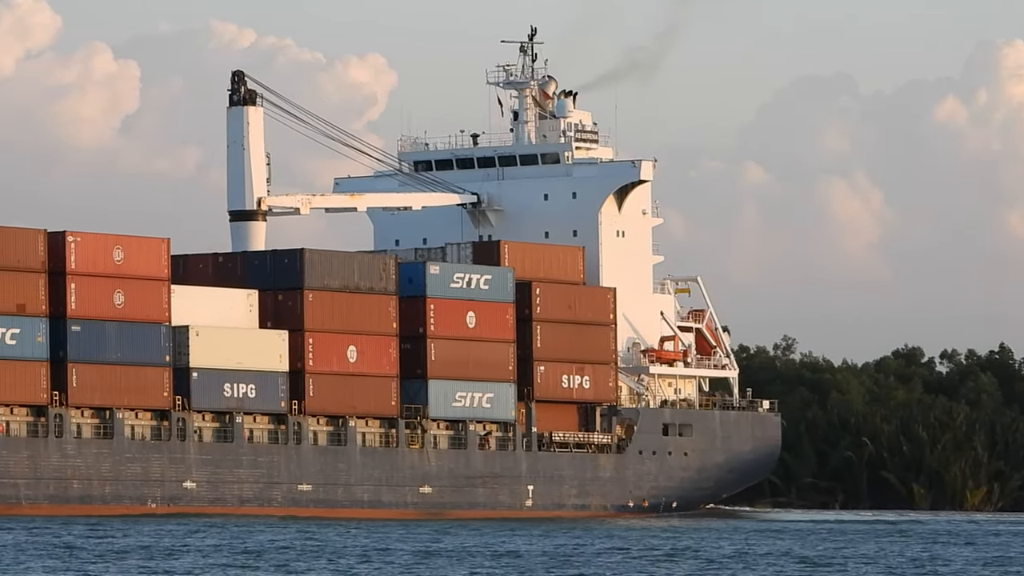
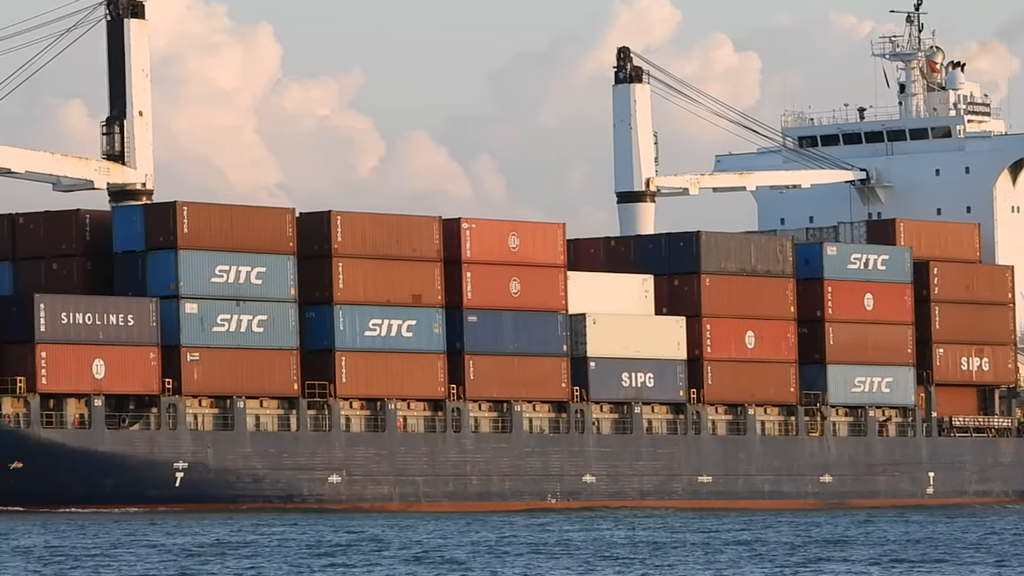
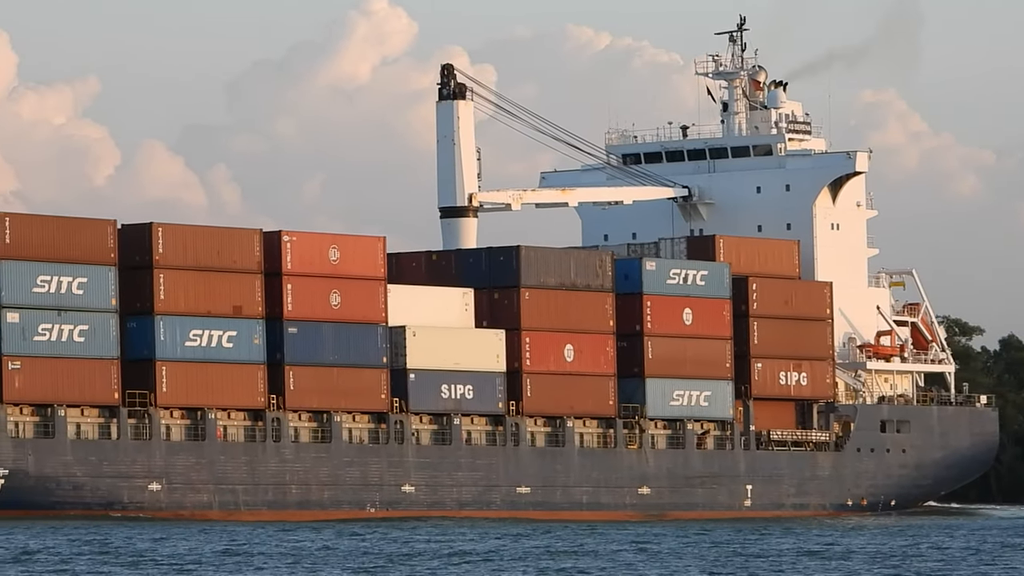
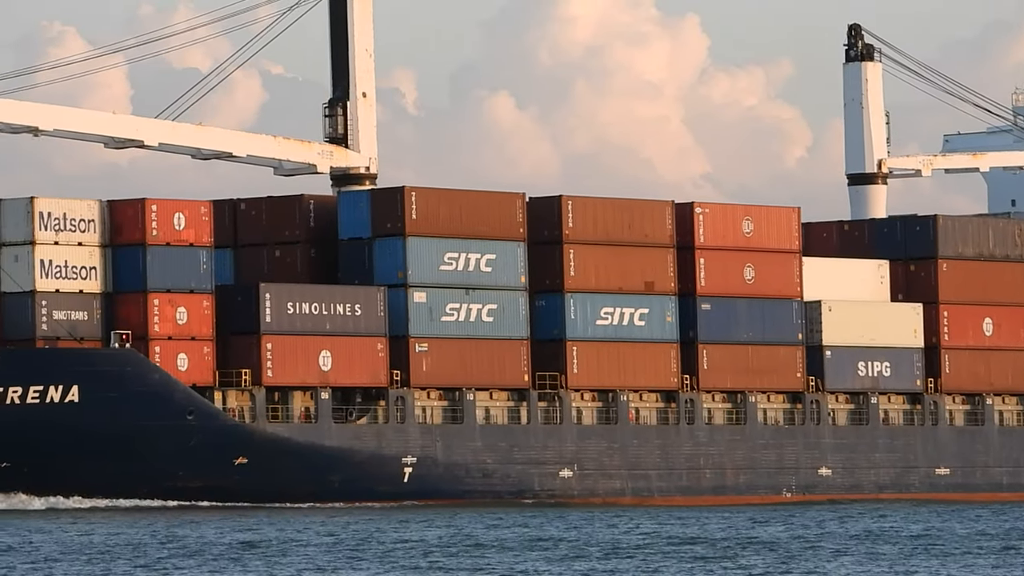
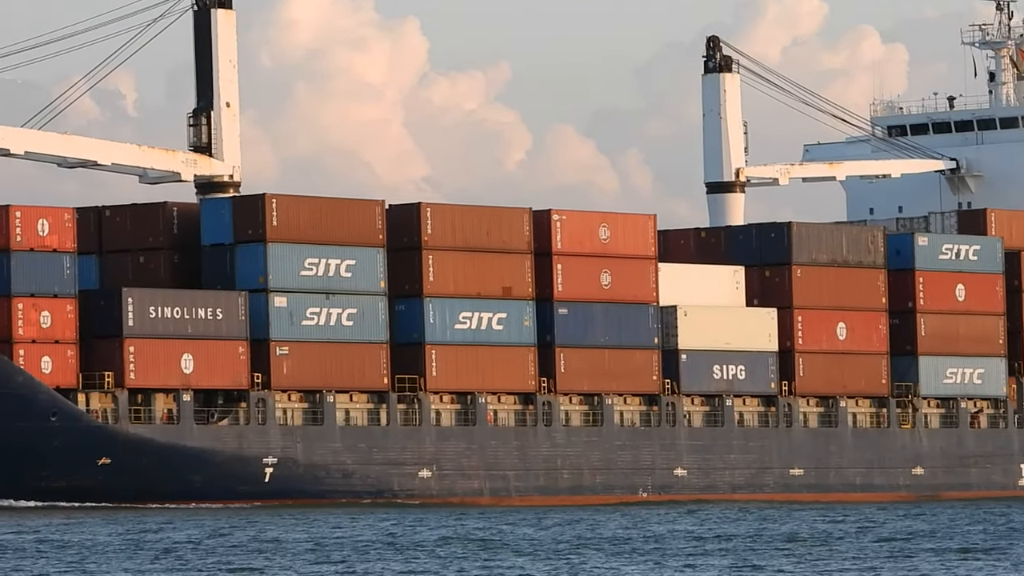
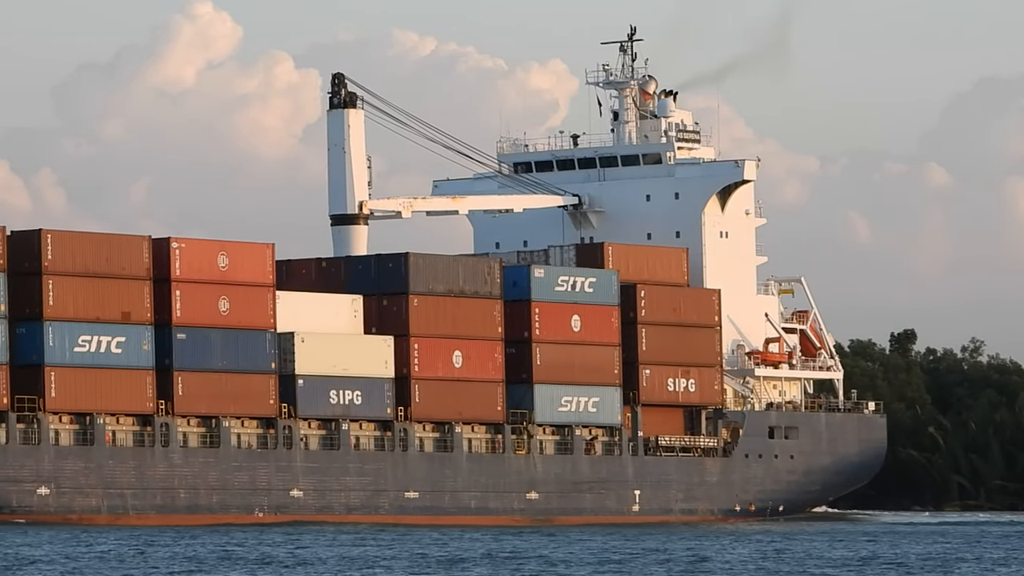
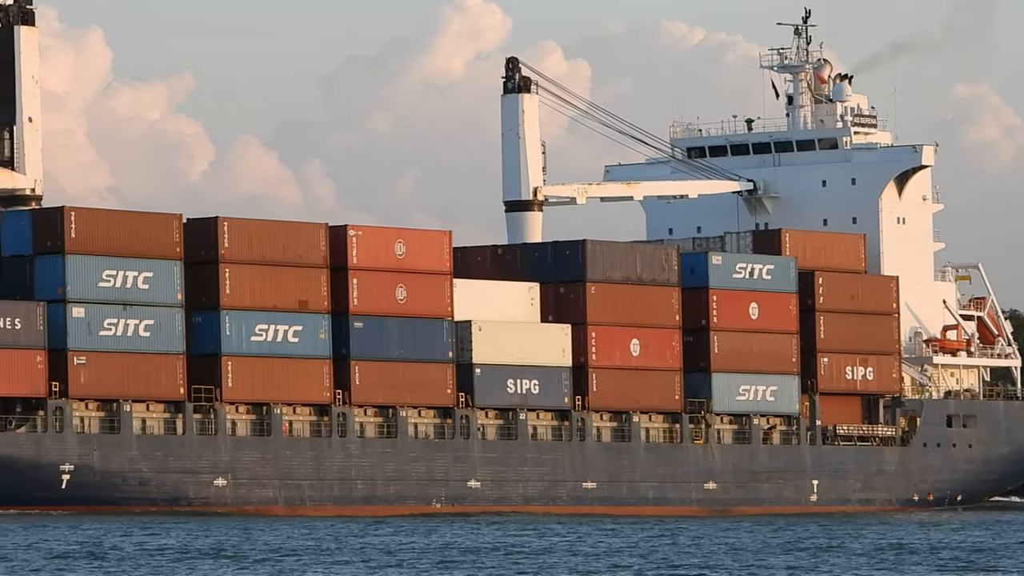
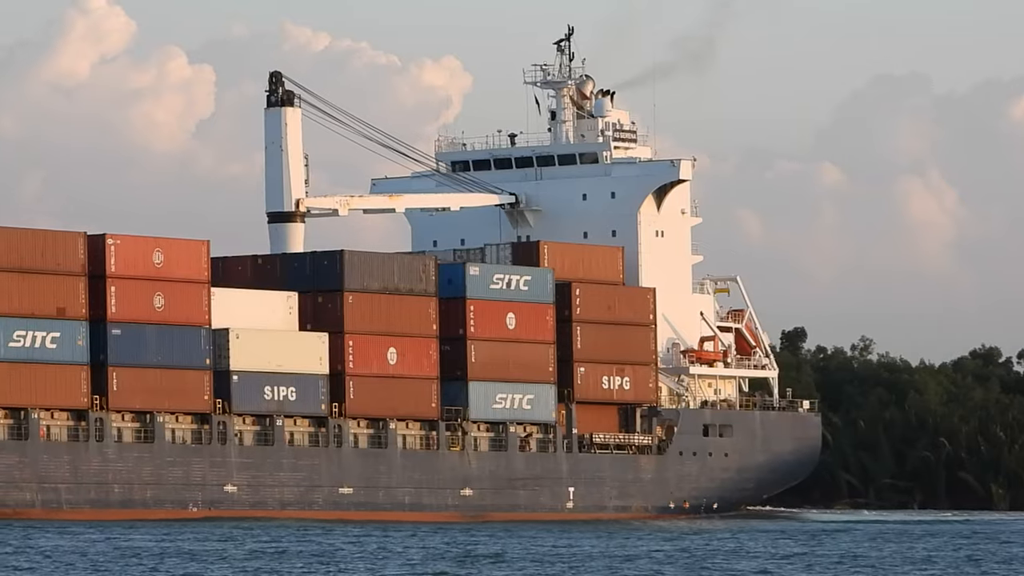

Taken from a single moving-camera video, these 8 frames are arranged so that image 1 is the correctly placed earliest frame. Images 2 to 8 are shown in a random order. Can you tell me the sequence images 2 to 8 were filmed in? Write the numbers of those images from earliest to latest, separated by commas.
8, 6, 3, 7, 2, 5, 4
